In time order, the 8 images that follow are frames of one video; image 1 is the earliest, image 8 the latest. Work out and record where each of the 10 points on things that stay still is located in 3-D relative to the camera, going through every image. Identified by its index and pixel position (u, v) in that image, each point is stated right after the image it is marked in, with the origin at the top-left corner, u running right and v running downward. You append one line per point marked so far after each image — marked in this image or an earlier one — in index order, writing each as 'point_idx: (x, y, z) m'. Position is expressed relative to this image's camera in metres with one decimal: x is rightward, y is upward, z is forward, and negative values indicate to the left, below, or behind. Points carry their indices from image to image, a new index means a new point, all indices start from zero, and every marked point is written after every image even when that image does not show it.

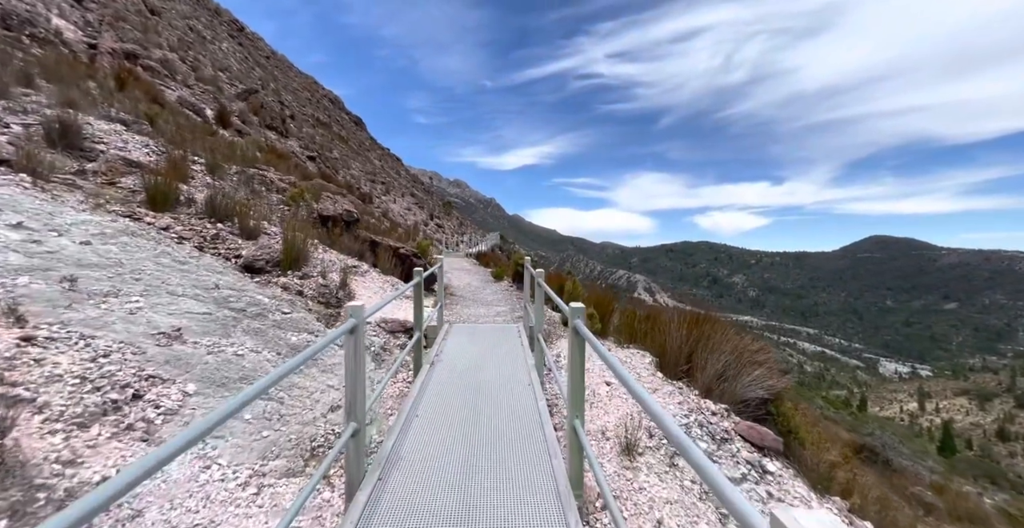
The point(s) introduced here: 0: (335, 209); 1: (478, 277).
0: (-5.0, +1.5, +10.2) m
1: (-1.4, -0.6, +15.3) m
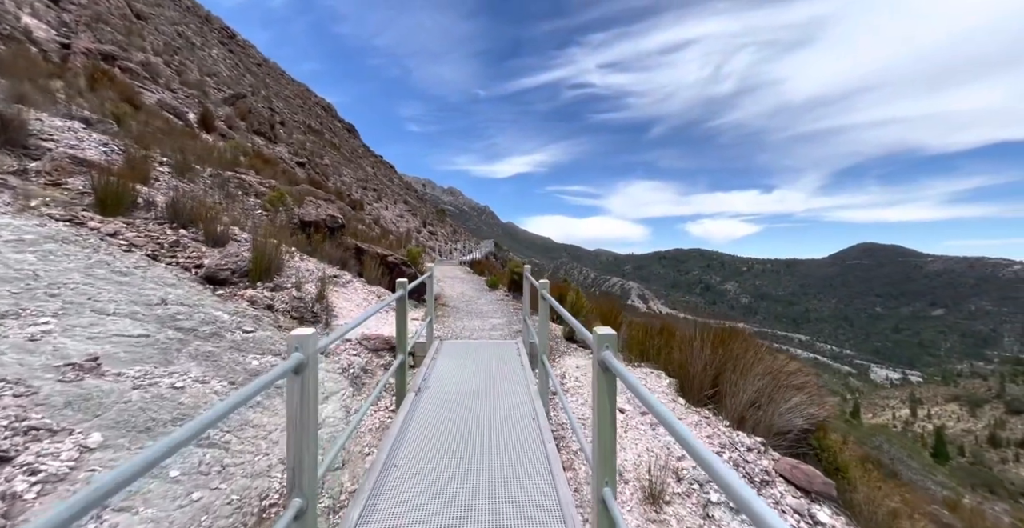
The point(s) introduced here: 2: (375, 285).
0: (-5.1, +1.3, +9.6) m
1: (-1.6, -0.9, +14.6) m
2: (-3.4, -0.6, +8.8) m
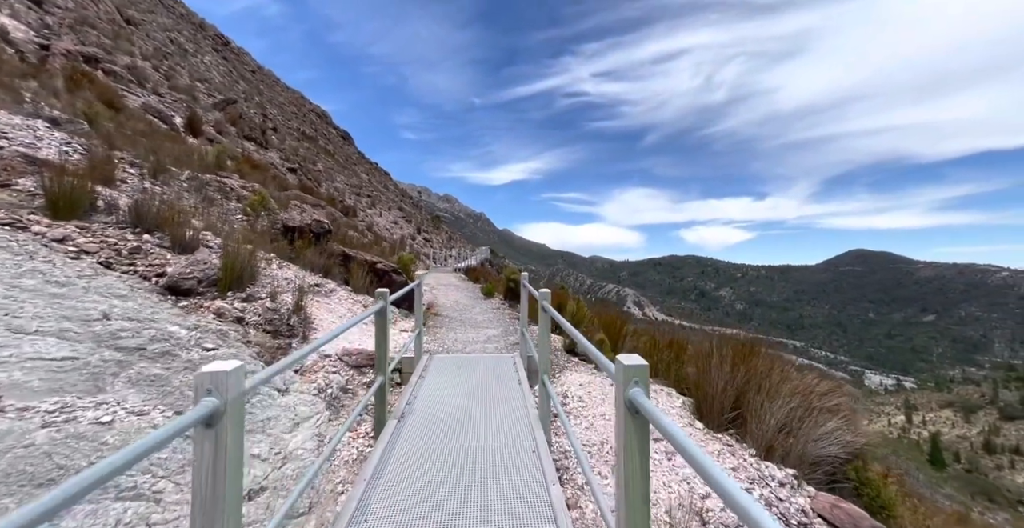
0: (-5.2, +1.1, +9.1) m
1: (-1.7, -1.2, +14.2) m
2: (-3.5, -0.7, +8.3) m
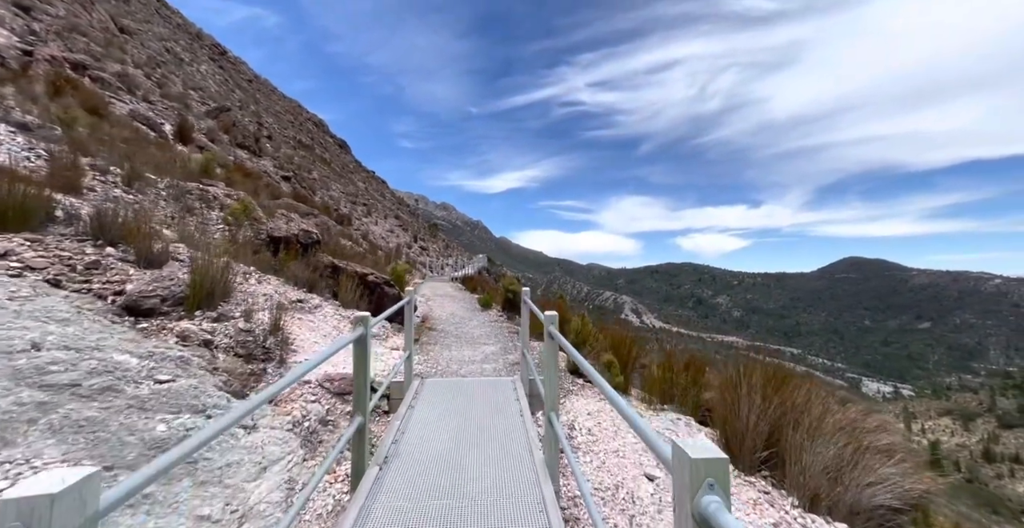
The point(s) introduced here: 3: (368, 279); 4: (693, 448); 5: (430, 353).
0: (-5.2, +0.8, +8.6) m
1: (-1.8, -1.5, +13.7) m
2: (-3.5, -1.0, +7.8) m
3: (-3.5, -0.4, +8.8) m
4: (+0.4, -0.5, +0.9) m
5: (-1.5, -1.5, +6.4) m
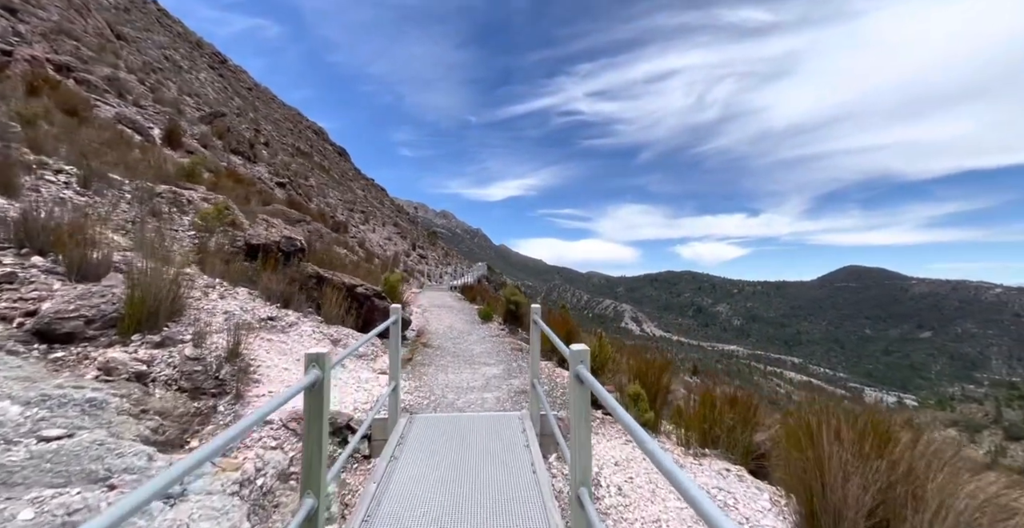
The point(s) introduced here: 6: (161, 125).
0: (-5.2, +0.6, +7.9) m
1: (-1.7, -1.9, +12.9) m
2: (-3.4, -1.2, +7.0) m
3: (-3.4, -0.6, +8.0) m
4: (+0.5, -0.5, +0.1) m
5: (-1.4, -1.7, +5.6) m
6: (-16.8, +6.7, +17.7) m
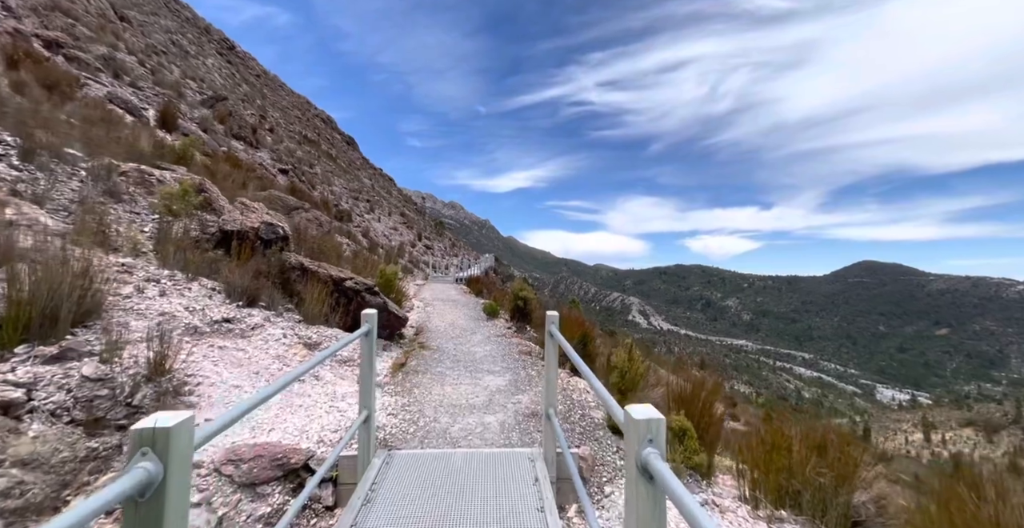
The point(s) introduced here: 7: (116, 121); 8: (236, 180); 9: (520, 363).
0: (-5.0, +0.8, +7.1) m
1: (-1.5, -1.6, +12.0) m
2: (-3.3, -1.0, +6.2) m
3: (-3.3, -0.4, +7.2) m
4: (+0.5, -0.5, -0.8) m
5: (-1.3, -1.6, +4.7) m
6: (-16.4, +7.3, +16.9) m
7: (-12.2, +4.4, +11.3) m
8: (-11.2, +3.5, +14.8) m
9: (+0.2, -1.7, +6.3) m
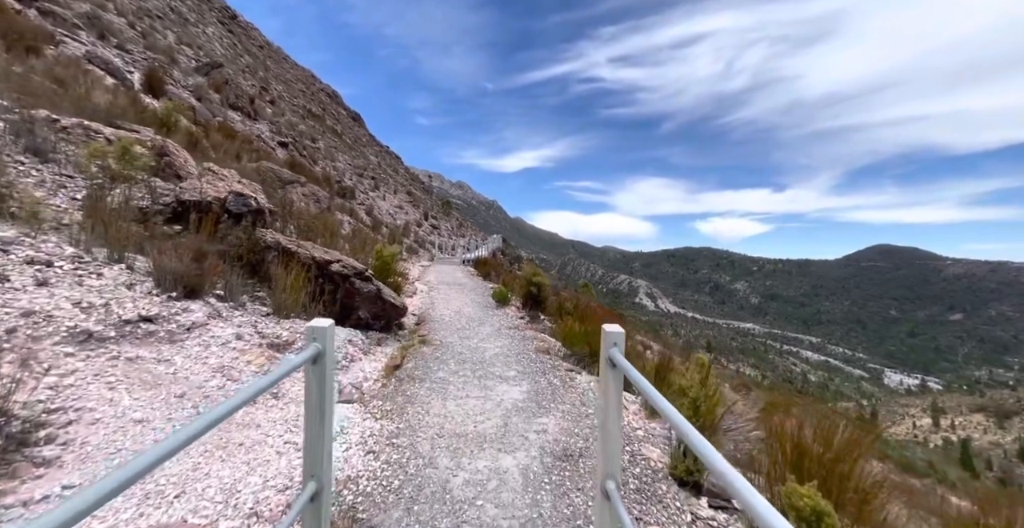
0: (-4.7, +1.1, +5.9) m
1: (-1.1, -1.0, +11.0) m
2: (-3.0, -0.7, +5.1) m
3: (-3.0, 0.0, +6.1) m
4: (+0.6, -0.7, -2.0) m
5: (-1.1, -1.4, +3.6) m
6: (-15.9, +8.2, +15.7) m
7: (-11.8, +5.0, +10.1) m
8: (-10.7, +4.3, +13.7) m
9: (+0.4, -1.4, +5.2) m
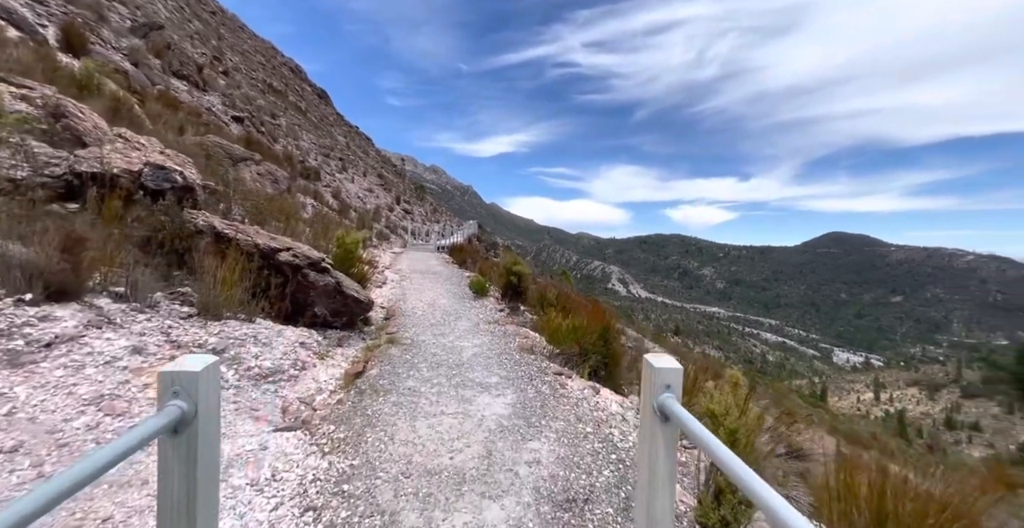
0: (-5.0, +1.3, +4.9) m
1: (-1.7, -0.7, +10.2) m
2: (-3.2, -0.6, +4.2) m
3: (-3.3, +0.1, +5.2) m
4: (+0.9, -0.8, -2.6) m
5: (-1.2, -1.3, +2.9) m
6: (-16.7, +8.7, +13.6) m
7: (-12.4, +5.3, +8.4) m
8: (-11.5, +4.7, +12.1) m
9: (+0.2, -1.3, +4.6) m
